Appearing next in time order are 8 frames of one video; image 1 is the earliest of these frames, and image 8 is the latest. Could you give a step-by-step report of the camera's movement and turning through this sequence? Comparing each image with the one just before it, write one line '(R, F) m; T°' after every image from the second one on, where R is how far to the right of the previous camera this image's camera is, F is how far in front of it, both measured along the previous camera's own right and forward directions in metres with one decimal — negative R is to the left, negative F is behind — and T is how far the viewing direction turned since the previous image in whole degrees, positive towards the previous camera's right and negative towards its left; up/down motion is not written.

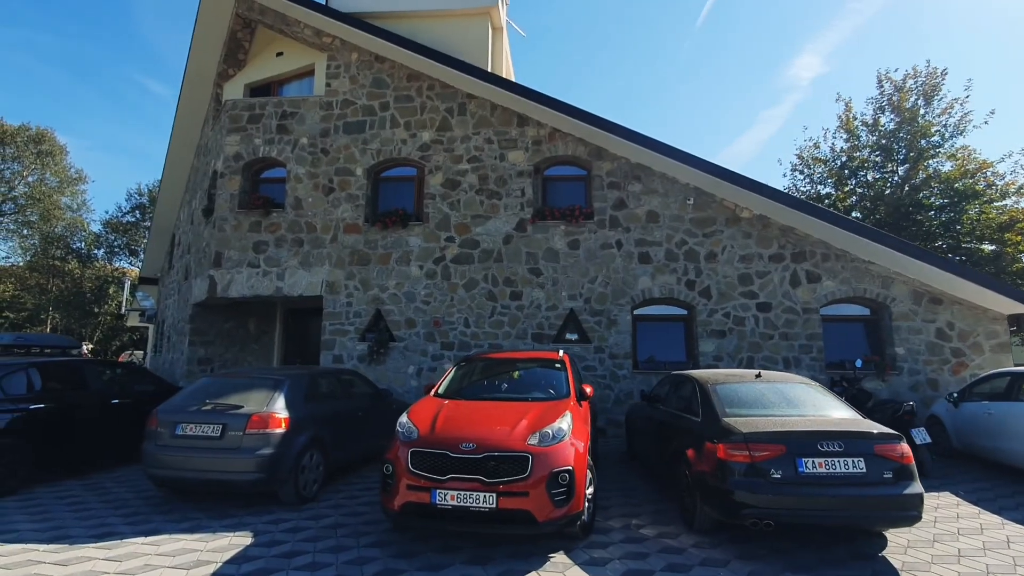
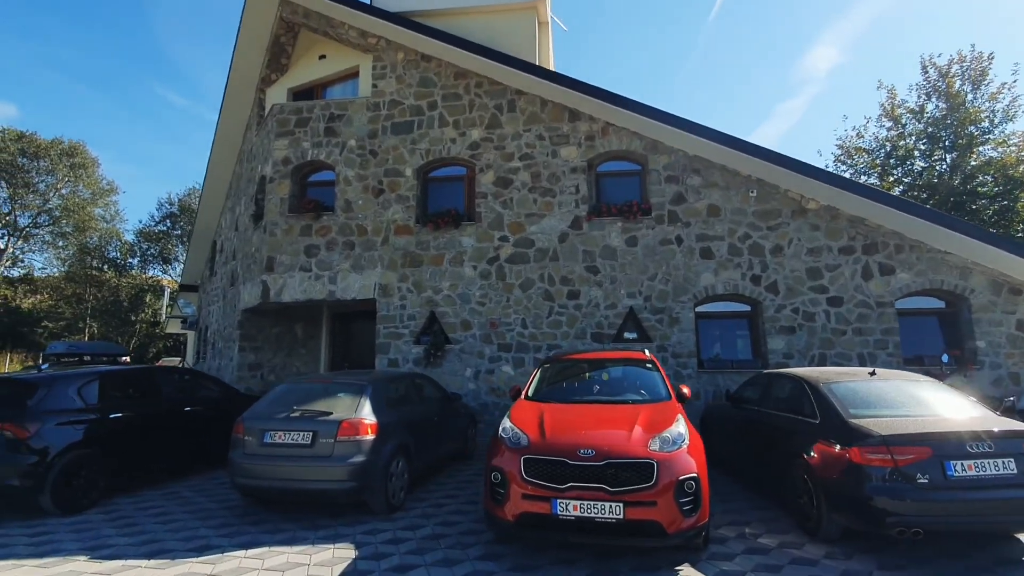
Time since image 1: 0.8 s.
(-0.8, +0.2) m; -2°
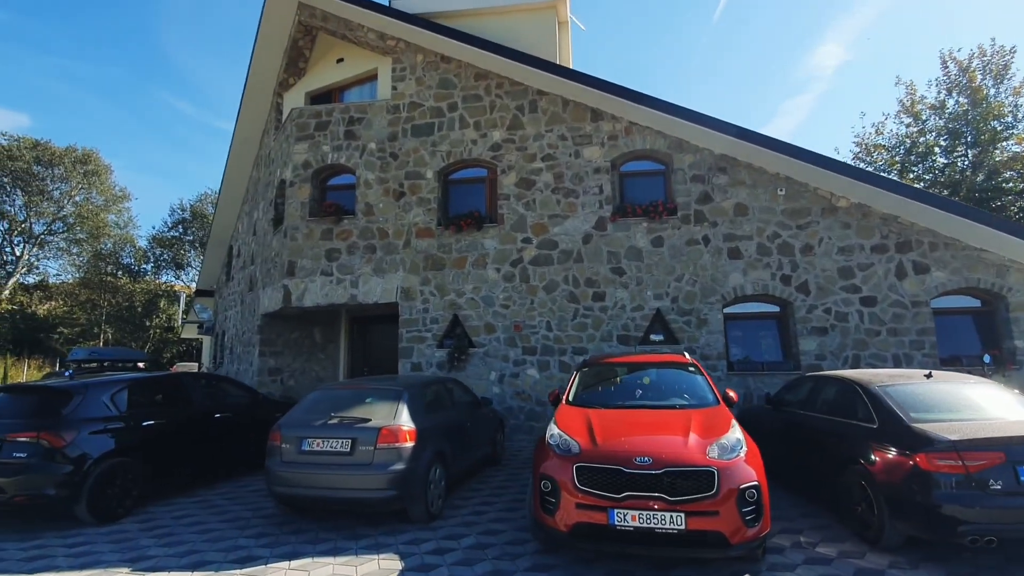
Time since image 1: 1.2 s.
(-0.3, +0.1) m; -1°
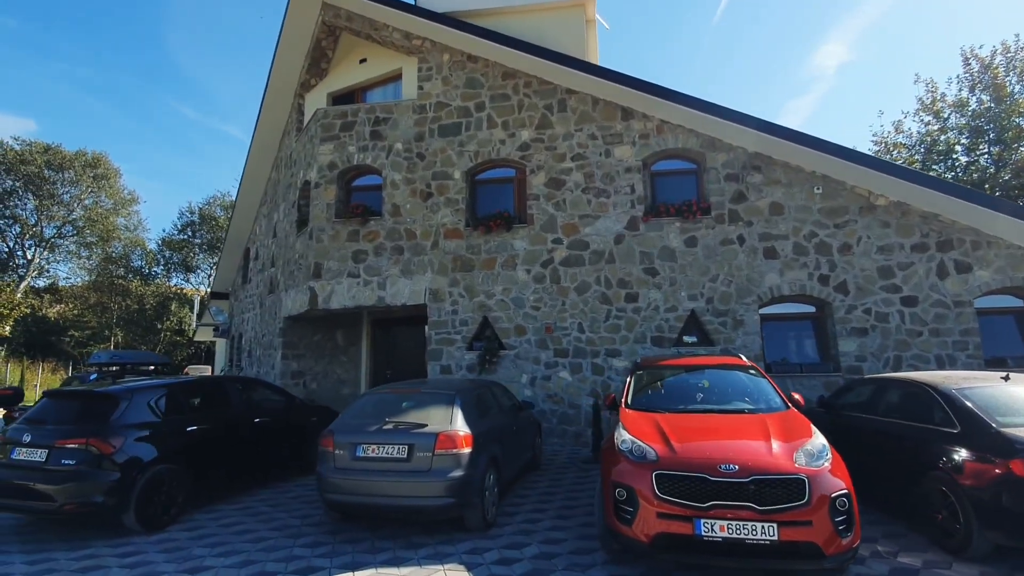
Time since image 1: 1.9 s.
(-0.5, +0.1) m; 0°
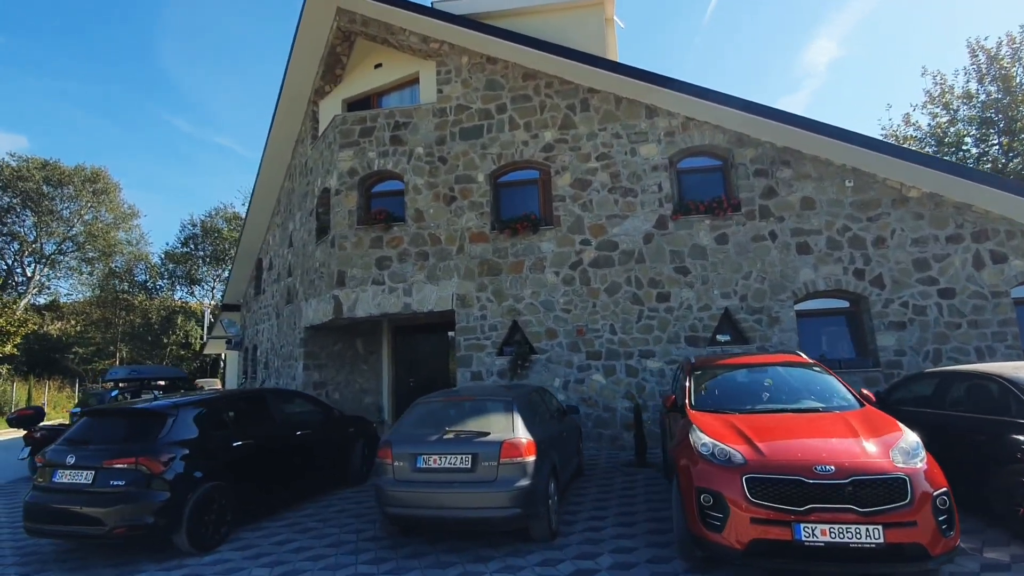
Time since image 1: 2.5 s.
(-0.6, +0.1) m; 0°
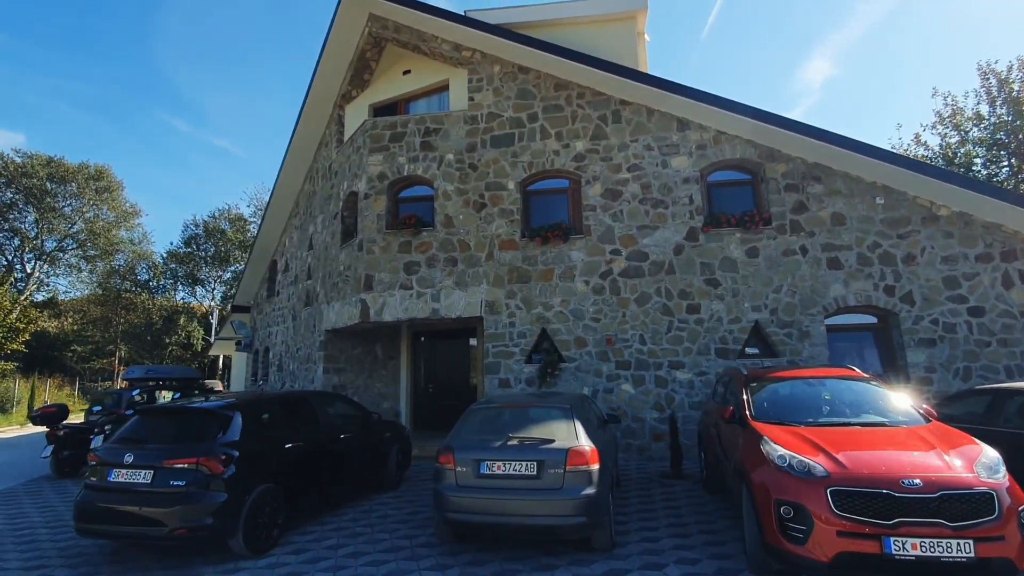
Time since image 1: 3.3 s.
(-0.7, 0.0) m; +1°
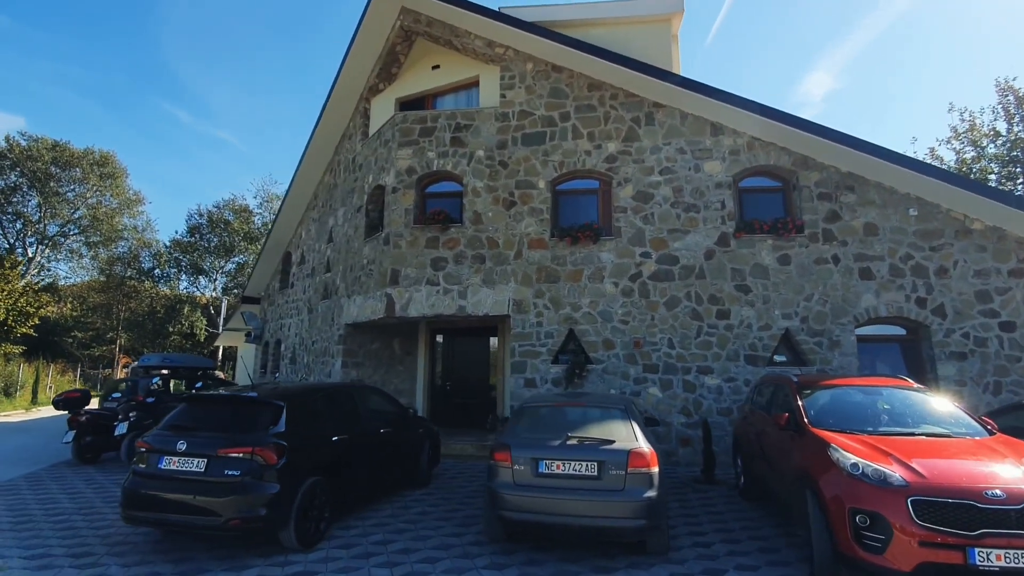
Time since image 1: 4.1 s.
(-0.6, +0.1) m; 0°
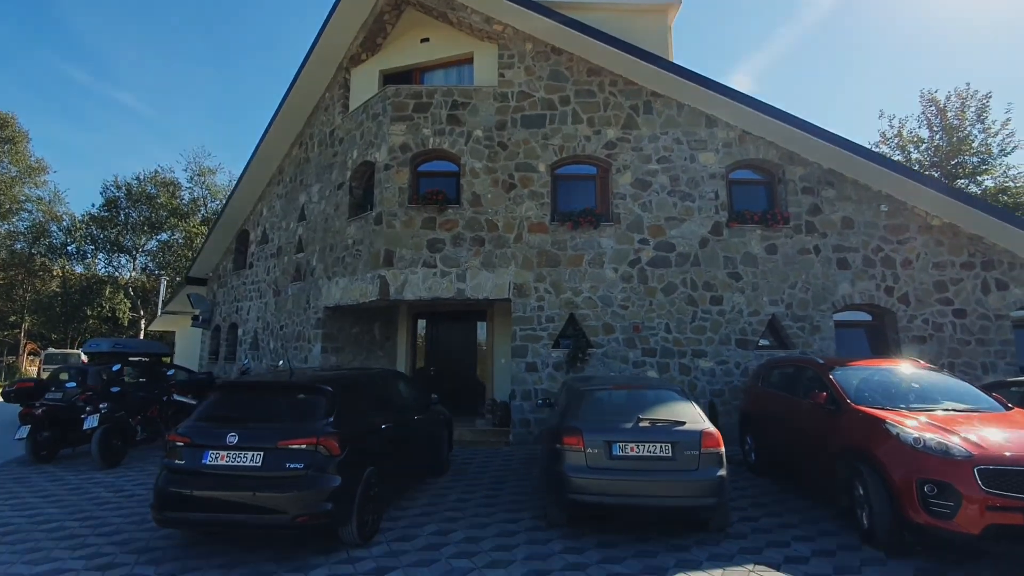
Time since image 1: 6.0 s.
(-1.3, +0.2) m; +7°
